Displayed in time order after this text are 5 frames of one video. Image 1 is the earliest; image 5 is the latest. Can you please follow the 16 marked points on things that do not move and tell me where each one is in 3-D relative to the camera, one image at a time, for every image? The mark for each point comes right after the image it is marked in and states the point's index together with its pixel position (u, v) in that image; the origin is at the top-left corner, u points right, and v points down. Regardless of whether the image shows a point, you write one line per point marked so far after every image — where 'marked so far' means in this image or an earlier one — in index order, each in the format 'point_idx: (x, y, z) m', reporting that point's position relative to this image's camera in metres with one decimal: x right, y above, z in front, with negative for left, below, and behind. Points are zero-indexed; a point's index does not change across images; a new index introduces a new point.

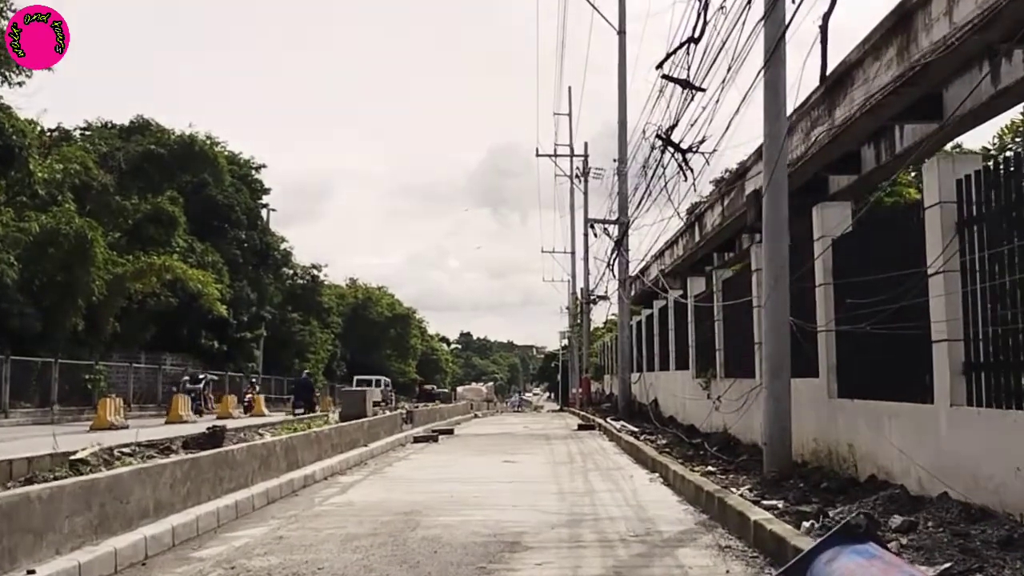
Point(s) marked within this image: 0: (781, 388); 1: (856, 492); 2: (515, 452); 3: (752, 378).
0: (+4.3, -1.6, +12.3) m
1: (+4.7, -2.8, +10.7) m
2: (+0.1, -4.0, +19.0) m
3: (+5.1, -1.9, +16.5) m
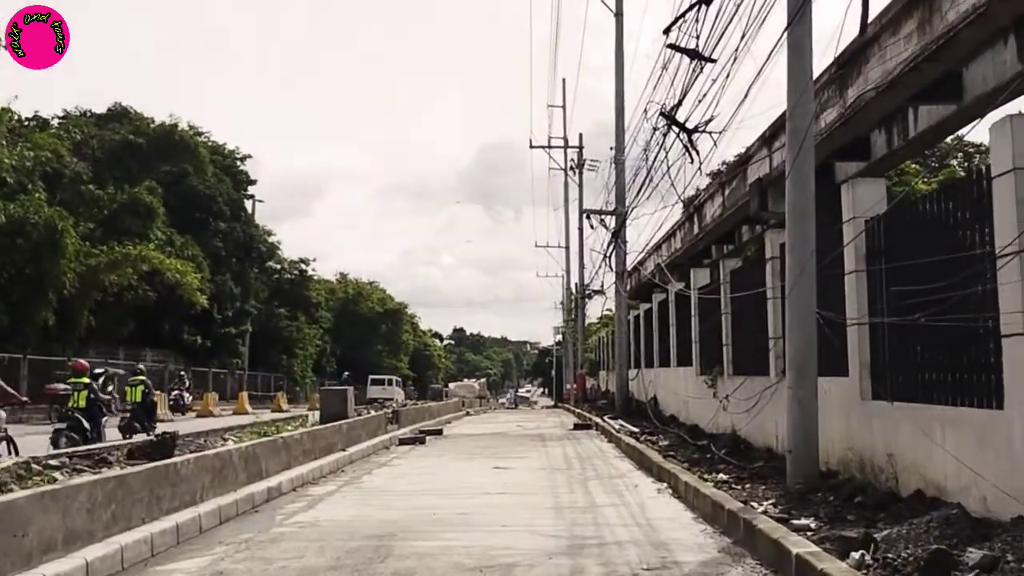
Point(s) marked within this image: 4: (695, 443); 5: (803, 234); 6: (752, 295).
0: (+4.1, -1.4, +10.9) m
1: (+4.6, -2.6, +9.3) m
2: (-0.1, -3.8, +17.5) m
3: (+4.9, -1.7, +15.1) m
4: (+4.5, -3.8, +19.2) m
5: (+4.1, +0.7, +11.0) m
6: (+4.9, -0.2, +15.9) m
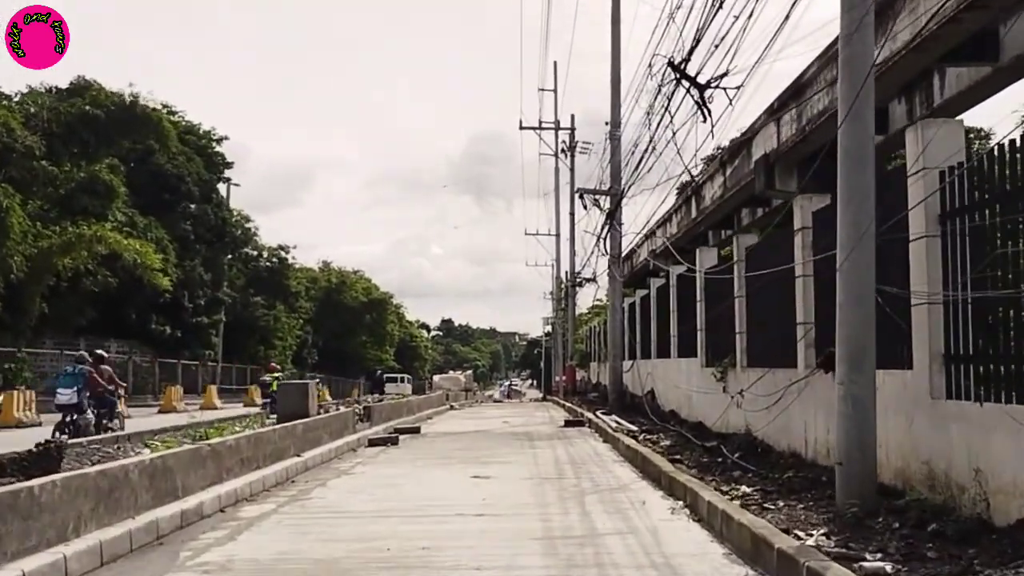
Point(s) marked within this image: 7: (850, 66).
0: (+3.9, -1.1, +8.6) m
1: (+4.4, -2.3, +7.0) m
2: (-0.5, -3.4, +15.2) m
3: (+4.6, -1.3, +12.8) m
4: (+4.2, -3.4, +17.0) m
5: (+3.9, +1.1, +8.7) m
6: (+4.6, +0.2, +13.6) m
7: (+3.8, +2.5, +8.8) m
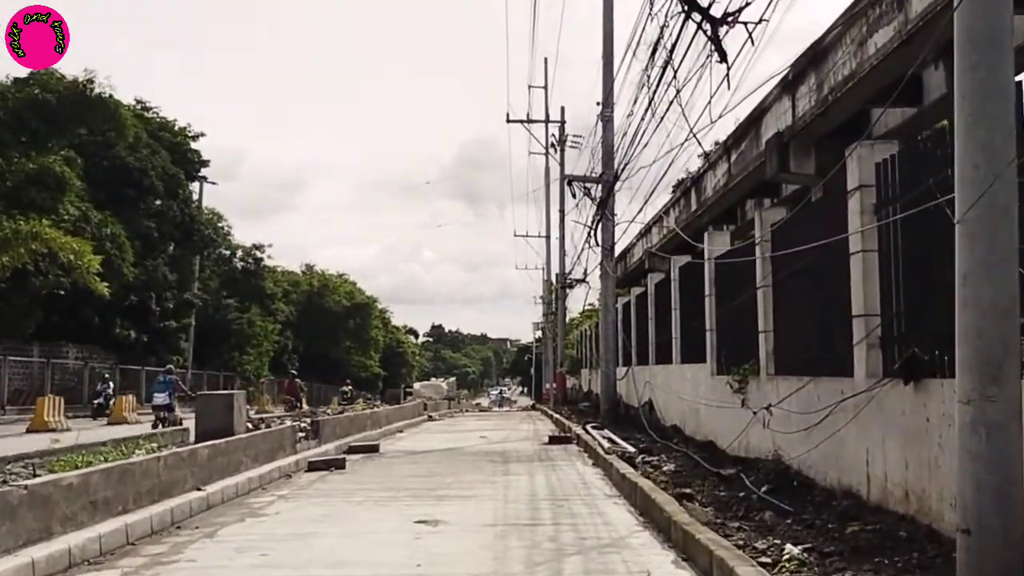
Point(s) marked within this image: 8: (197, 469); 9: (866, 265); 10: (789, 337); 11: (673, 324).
0: (+3.4, -0.8, +5.4) m
1: (+3.9, -2.1, +3.8) m
2: (-1.0, -3.2, +12.0) m
3: (+4.1, -1.1, +9.6) m
4: (+3.6, -3.2, +13.8) m
5: (+3.4, +1.3, +5.5) m
6: (+4.1, +0.4, +10.5) m
7: (+3.3, +2.8, +5.6) m
8: (-4.6, -2.6, +11.2) m
9: (+4.0, +0.3, +8.8) m
10: (+4.2, -0.7, +11.7) m
11: (+4.1, -0.9, +19.9) m
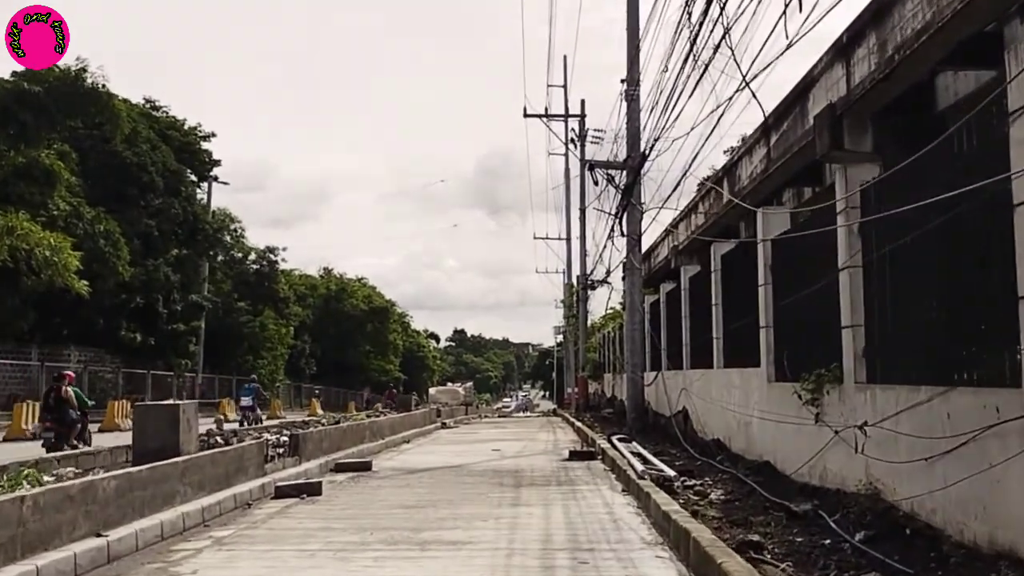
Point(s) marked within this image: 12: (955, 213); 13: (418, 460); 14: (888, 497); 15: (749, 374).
0: (+3.3, -0.5, +2.4) m
1: (+3.7, -1.8, +0.8) m
2: (-0.9, -3.0, +9.1) m
3: (+4.1, -0.9, +6.6) m
4: (+3.7, -3.0, +10.7) m
5: (+3.3, +1.6, +2.5) m
6: (+4.1, +0.7, +7.4) m
7: (+3.2, +3.1, +2.6) m
8: (-4.5, -2.4, +8.4) m
9: (+4.0, +0.5, +5.7) m
10: (+4.2, -0.4, +8.7) m
11: (+4.5, -0.7, +16.8) m
12: (+4.1, +0.7, +7.3) m
13: (-2.2, -4.1, +18.8) m
14: (+4.2, -2.3, +8.7) m
15: (+4.3, -1.5, +13.9) m
